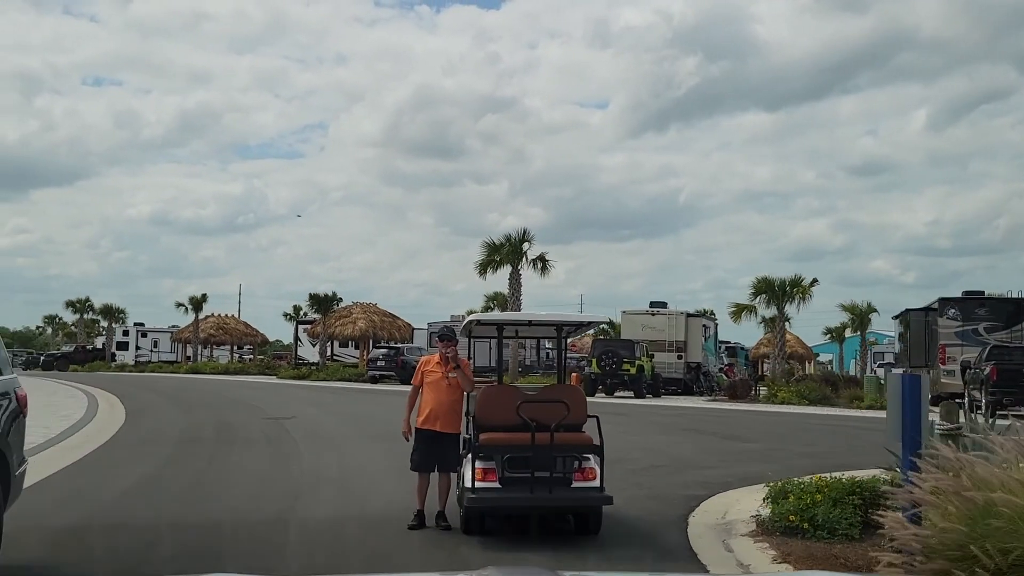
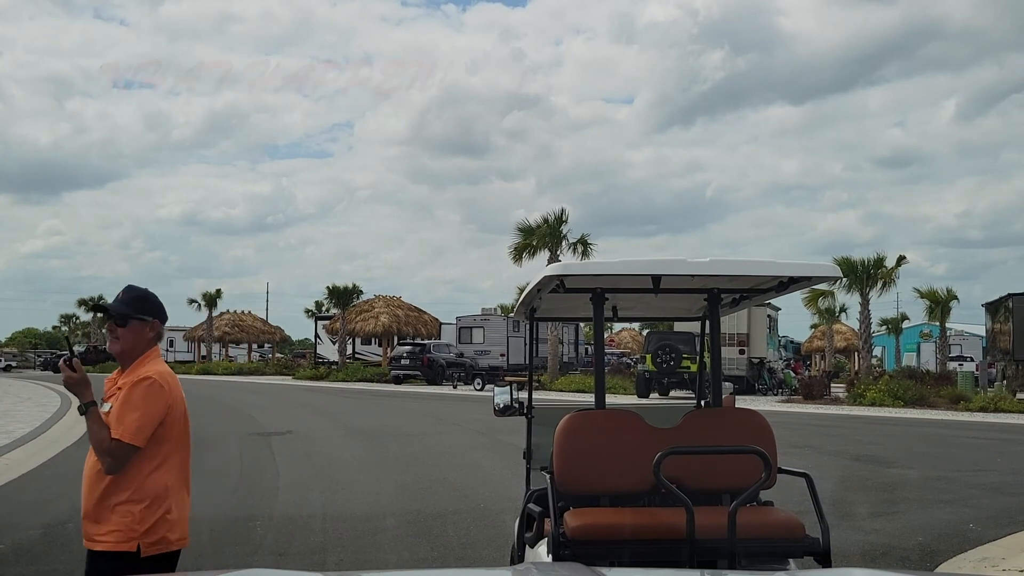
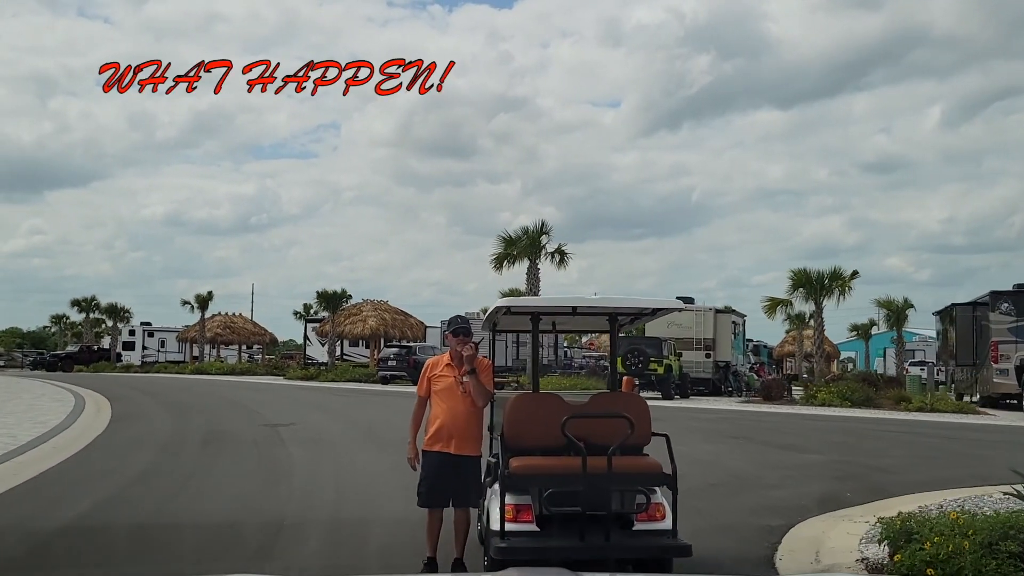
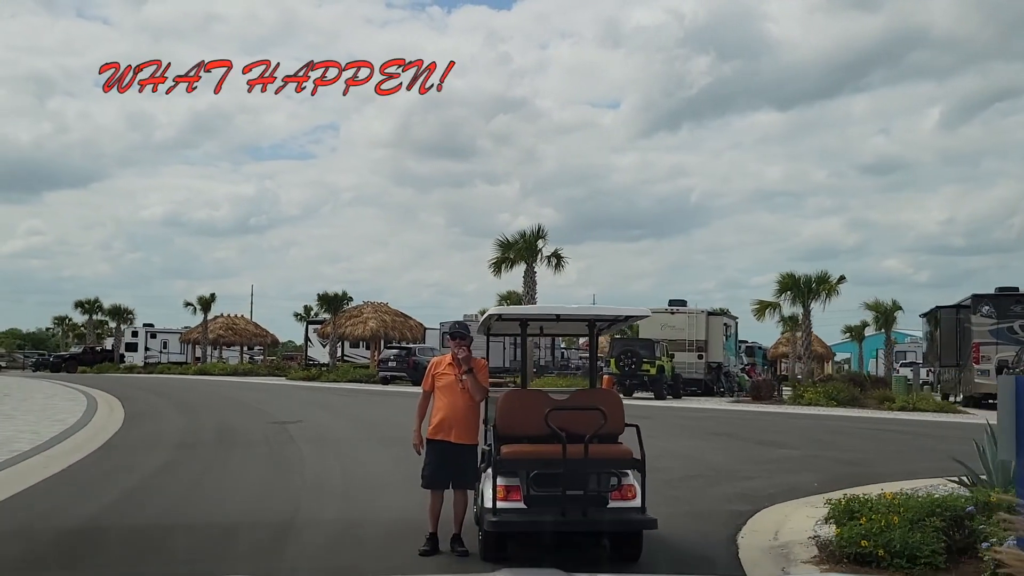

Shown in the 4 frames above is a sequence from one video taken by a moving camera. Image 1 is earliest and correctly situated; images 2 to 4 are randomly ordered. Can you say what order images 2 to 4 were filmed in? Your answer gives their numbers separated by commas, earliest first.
4, 3, 2
